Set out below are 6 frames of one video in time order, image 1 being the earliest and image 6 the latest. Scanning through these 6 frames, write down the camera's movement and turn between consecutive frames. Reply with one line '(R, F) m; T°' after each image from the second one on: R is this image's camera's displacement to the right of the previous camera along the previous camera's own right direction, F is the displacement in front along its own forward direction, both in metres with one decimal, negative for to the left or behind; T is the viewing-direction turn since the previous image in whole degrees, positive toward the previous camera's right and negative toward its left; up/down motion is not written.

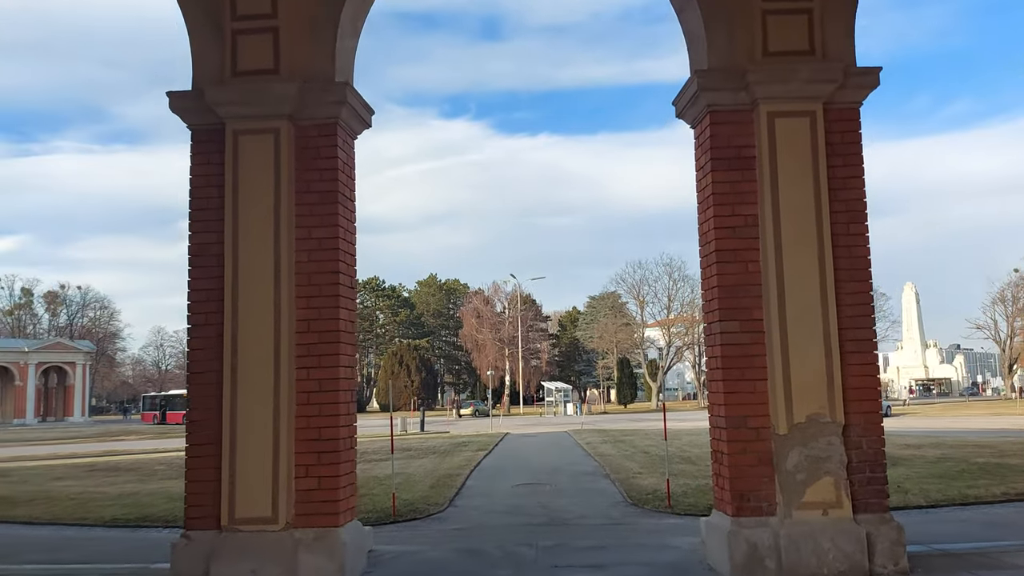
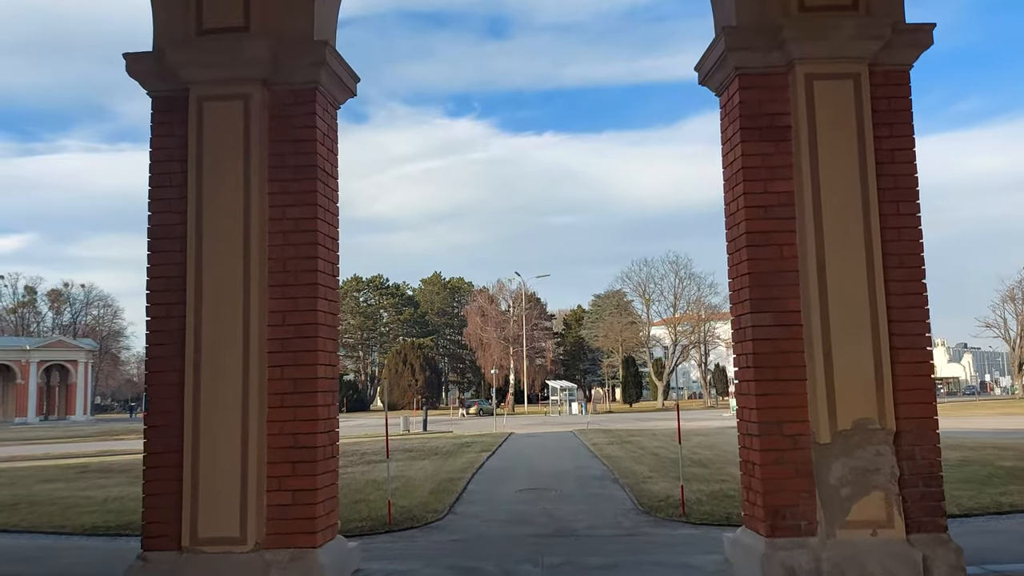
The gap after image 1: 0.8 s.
(0.0, +0.6) m; 0°
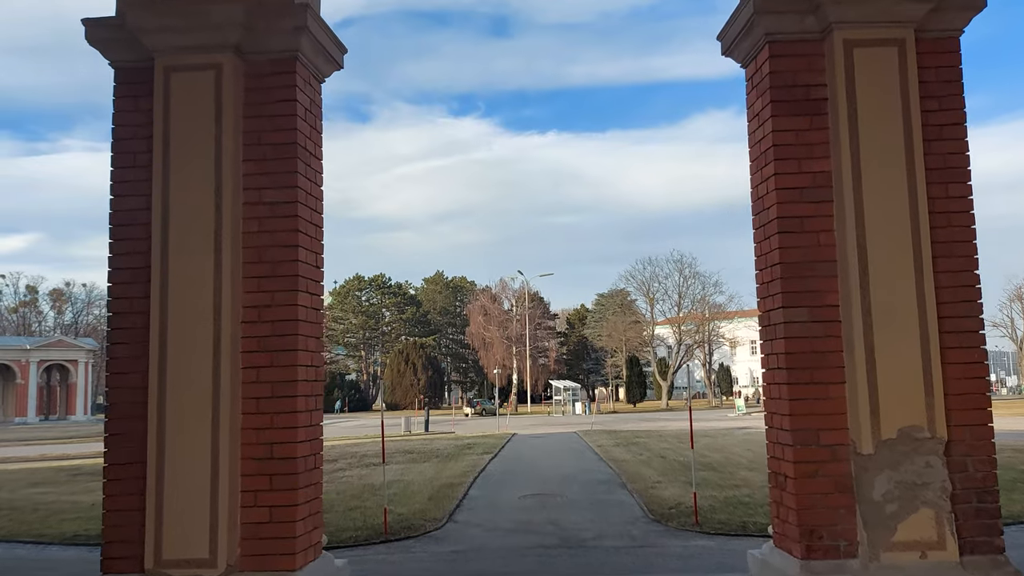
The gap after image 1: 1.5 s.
(0.0, +0.5) m; 0°
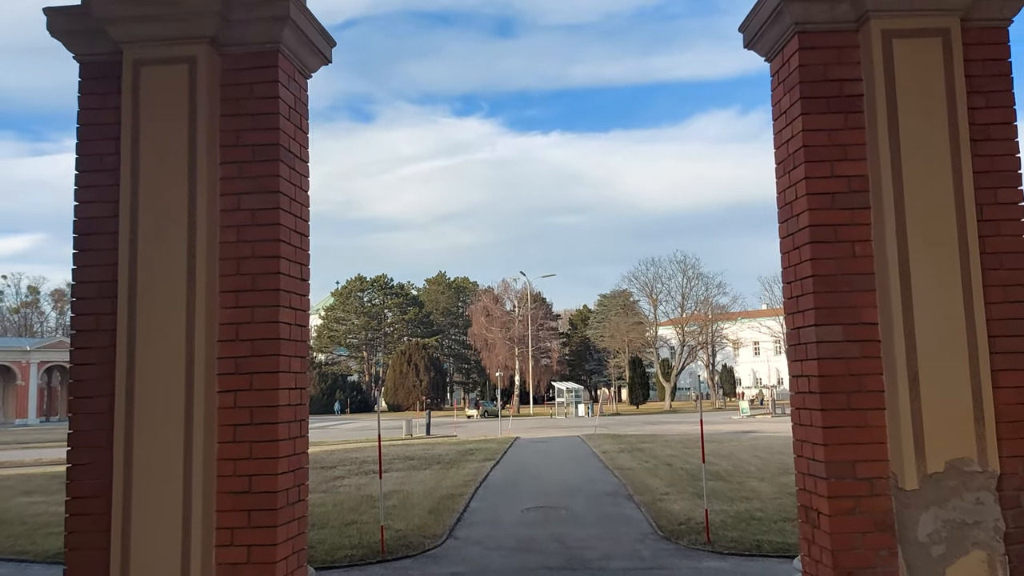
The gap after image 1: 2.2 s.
(0.0, +0.4) m; 0°
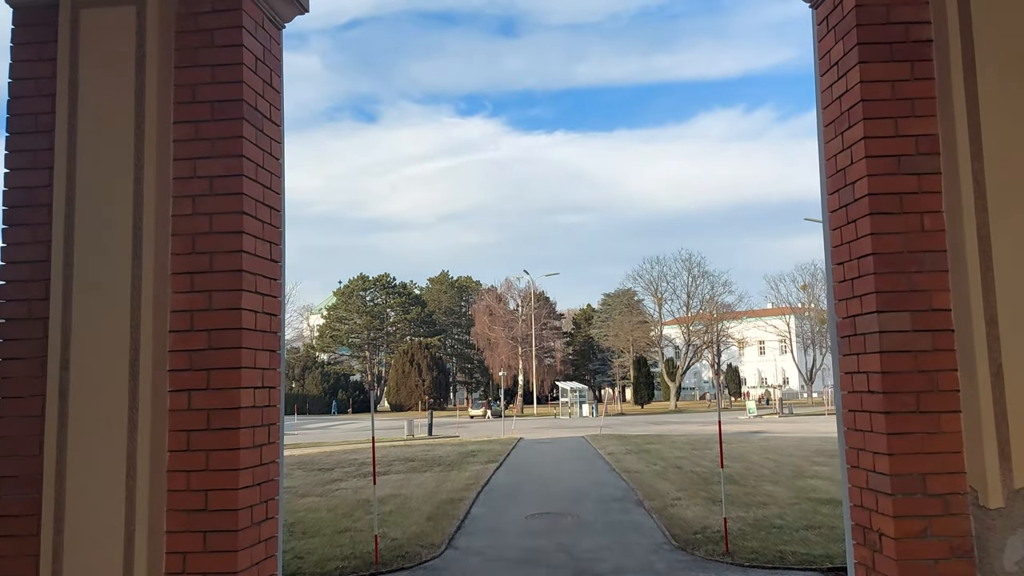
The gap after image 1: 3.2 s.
(0.0, +0.6) m; 0°
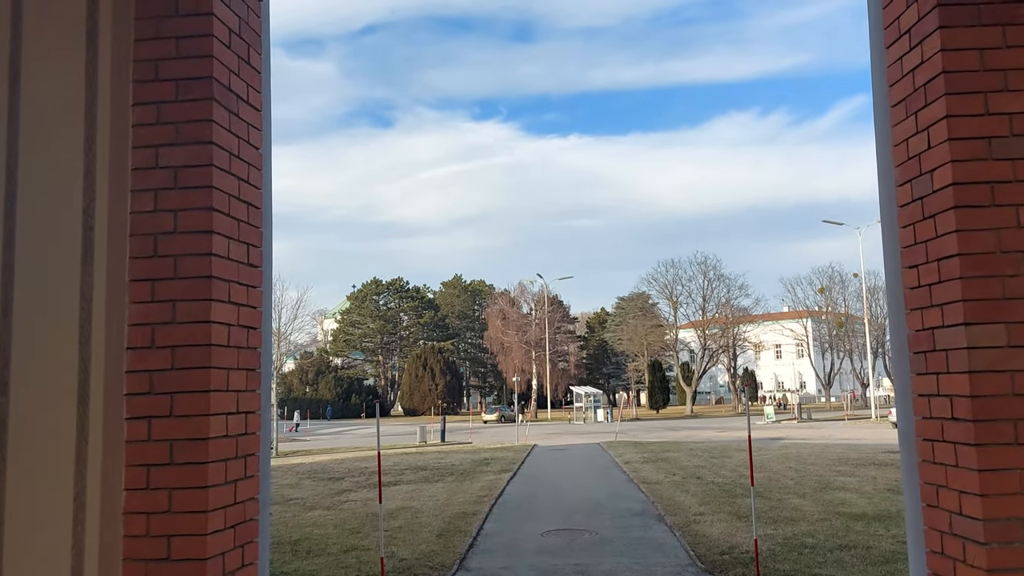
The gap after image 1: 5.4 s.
(0.0, +0.5) m; -1°
